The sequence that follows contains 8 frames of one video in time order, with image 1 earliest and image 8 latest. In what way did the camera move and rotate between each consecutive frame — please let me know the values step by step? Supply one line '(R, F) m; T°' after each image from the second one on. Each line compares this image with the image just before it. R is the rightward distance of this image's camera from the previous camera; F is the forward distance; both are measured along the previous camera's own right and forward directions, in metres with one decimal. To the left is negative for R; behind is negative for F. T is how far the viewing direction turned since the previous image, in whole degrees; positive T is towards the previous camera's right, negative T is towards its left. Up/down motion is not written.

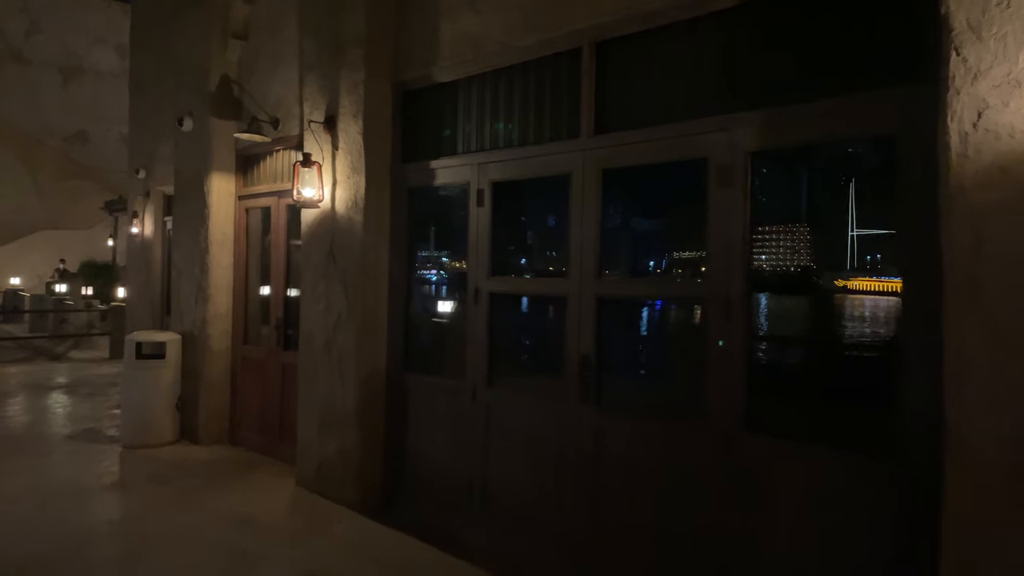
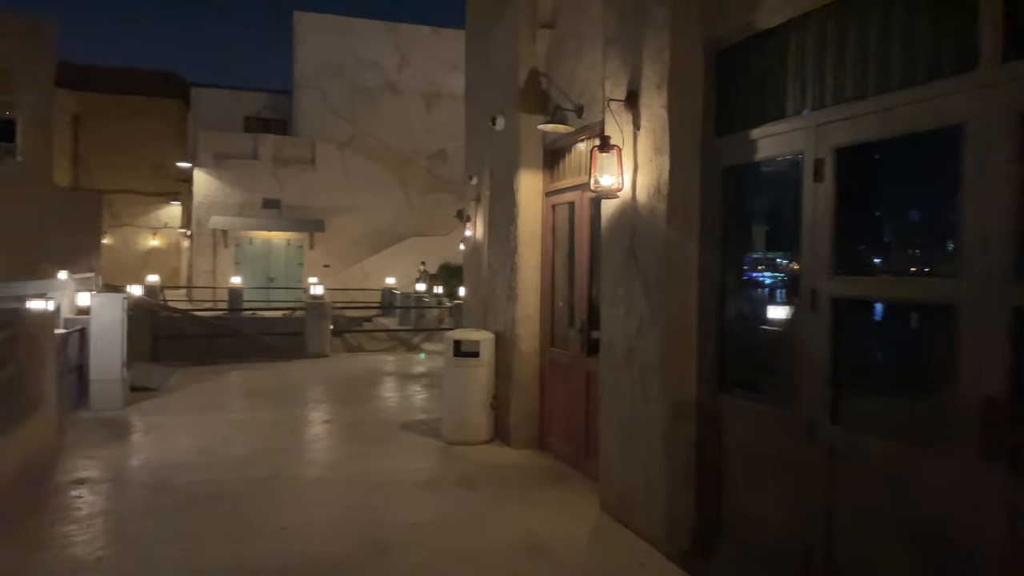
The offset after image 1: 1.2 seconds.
(0.0, +0.9) m; -26°
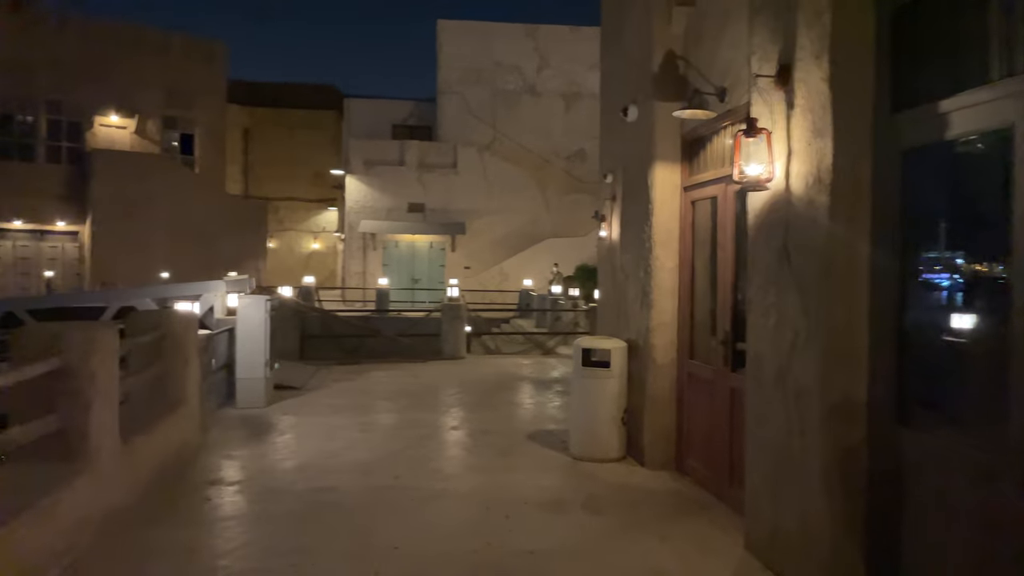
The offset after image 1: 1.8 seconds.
(+0.1, +0.5) m; -11°
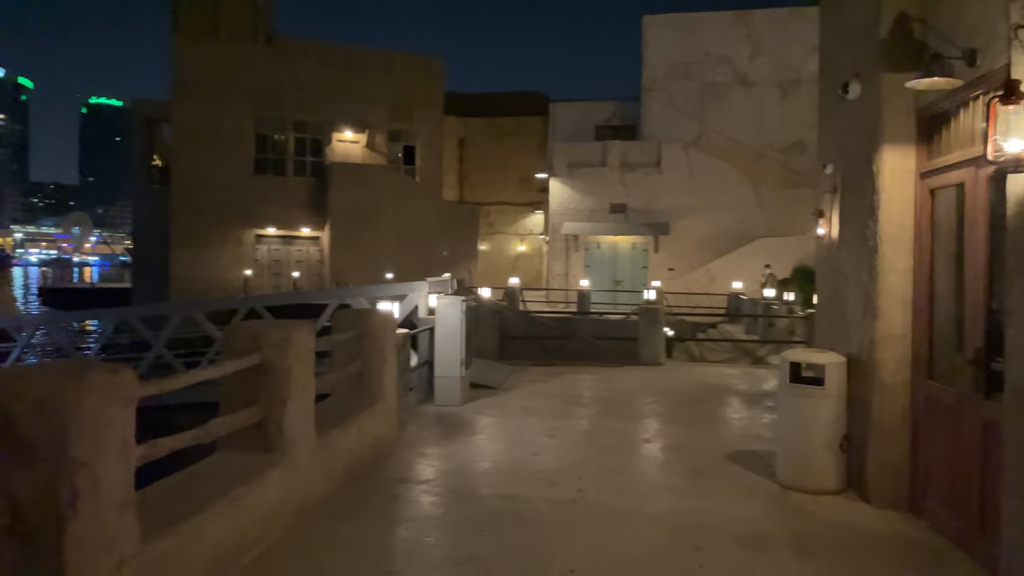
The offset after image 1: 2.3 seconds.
(+0.1, +0.4) m; -17°
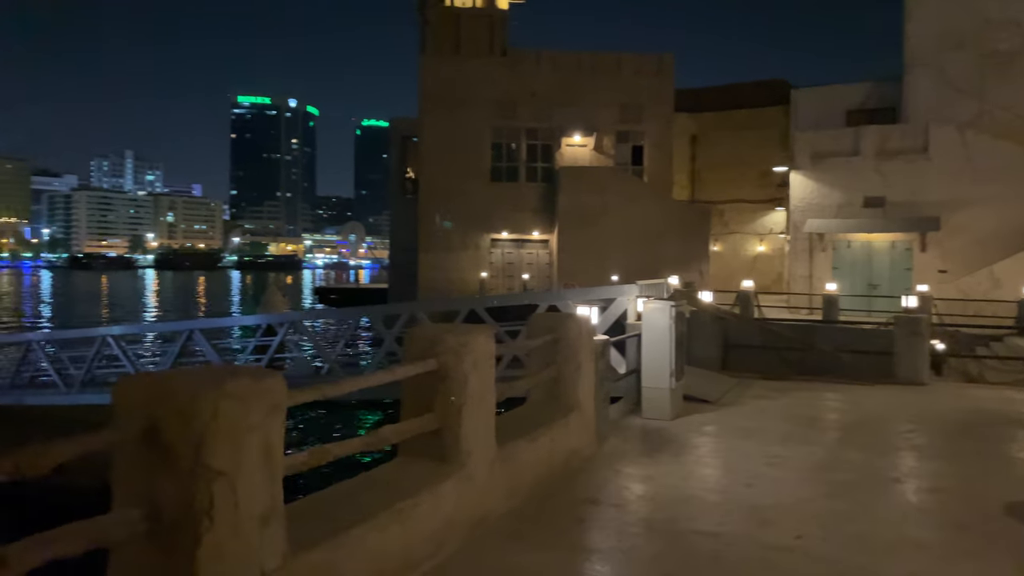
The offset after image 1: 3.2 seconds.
(+0.2, +0.6) m; -19°
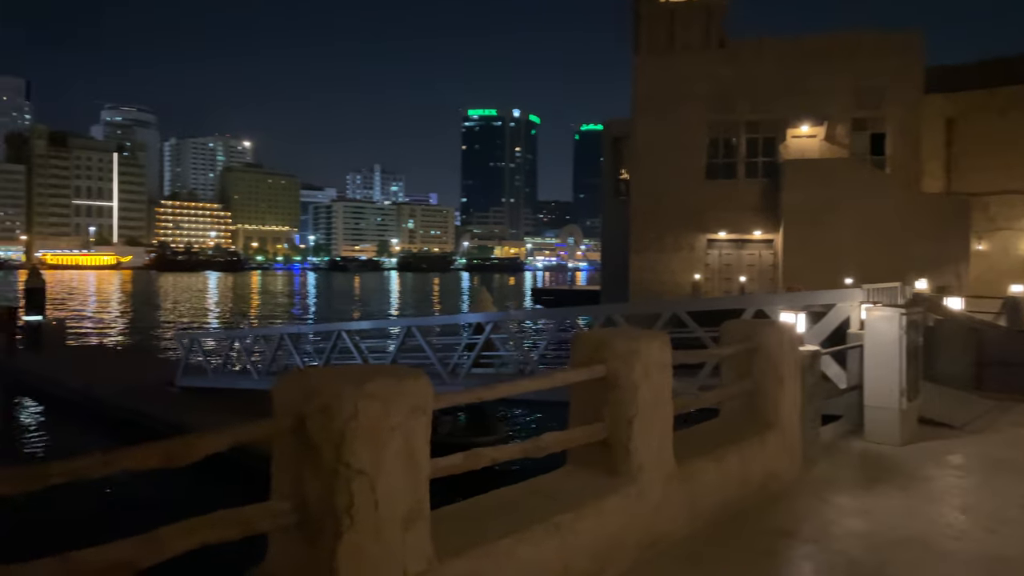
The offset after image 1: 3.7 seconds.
(+0.3, +0.3) m; -17°
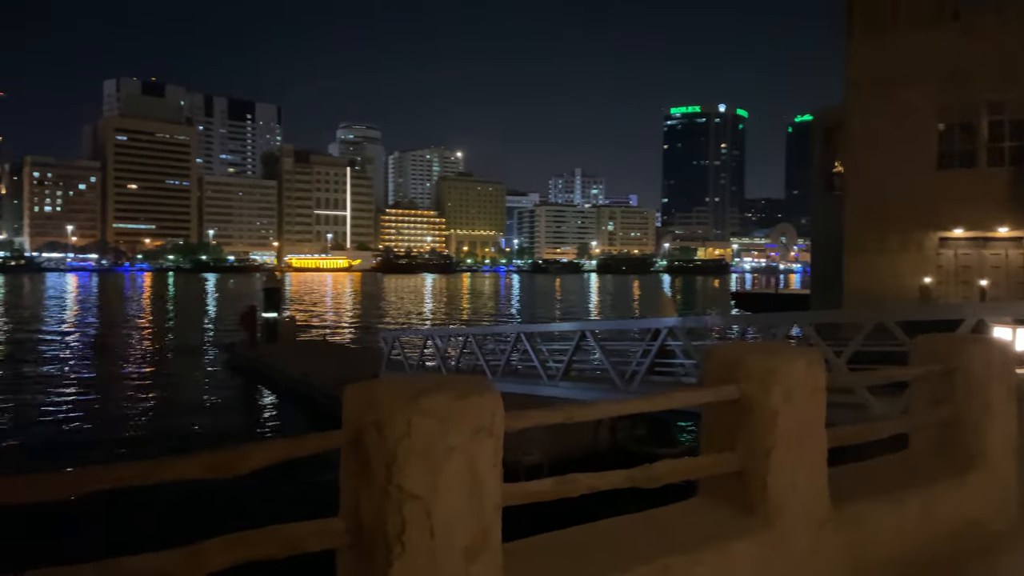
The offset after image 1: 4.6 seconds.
(+0.5, +0.4) m; -16°
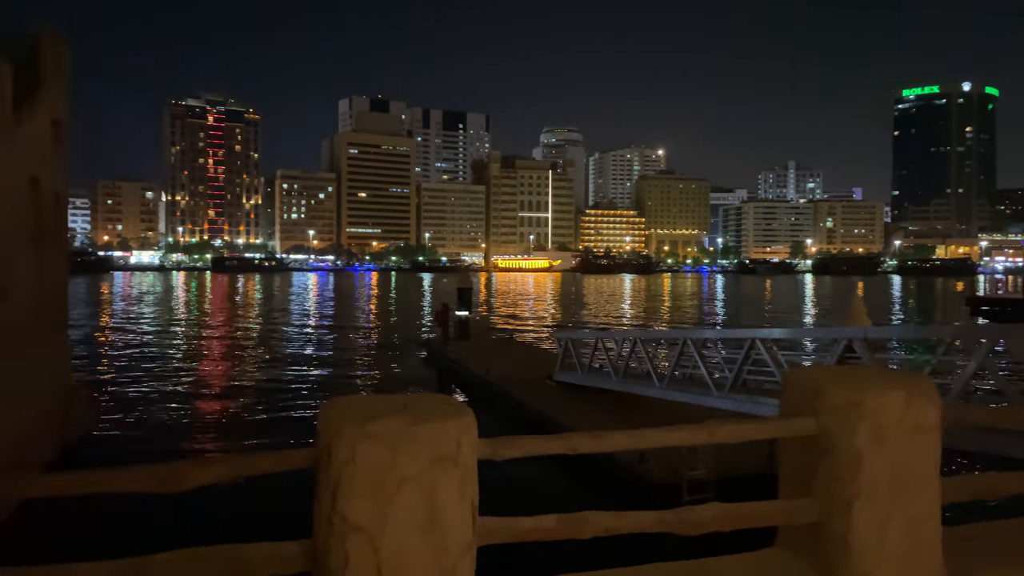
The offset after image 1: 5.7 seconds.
(+0.8, +0.4) m; -16°
